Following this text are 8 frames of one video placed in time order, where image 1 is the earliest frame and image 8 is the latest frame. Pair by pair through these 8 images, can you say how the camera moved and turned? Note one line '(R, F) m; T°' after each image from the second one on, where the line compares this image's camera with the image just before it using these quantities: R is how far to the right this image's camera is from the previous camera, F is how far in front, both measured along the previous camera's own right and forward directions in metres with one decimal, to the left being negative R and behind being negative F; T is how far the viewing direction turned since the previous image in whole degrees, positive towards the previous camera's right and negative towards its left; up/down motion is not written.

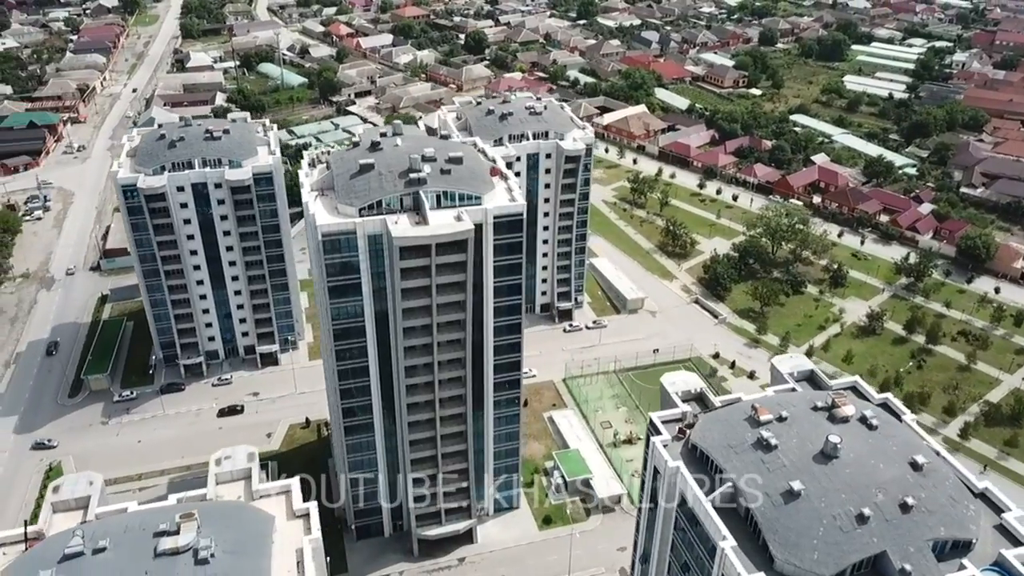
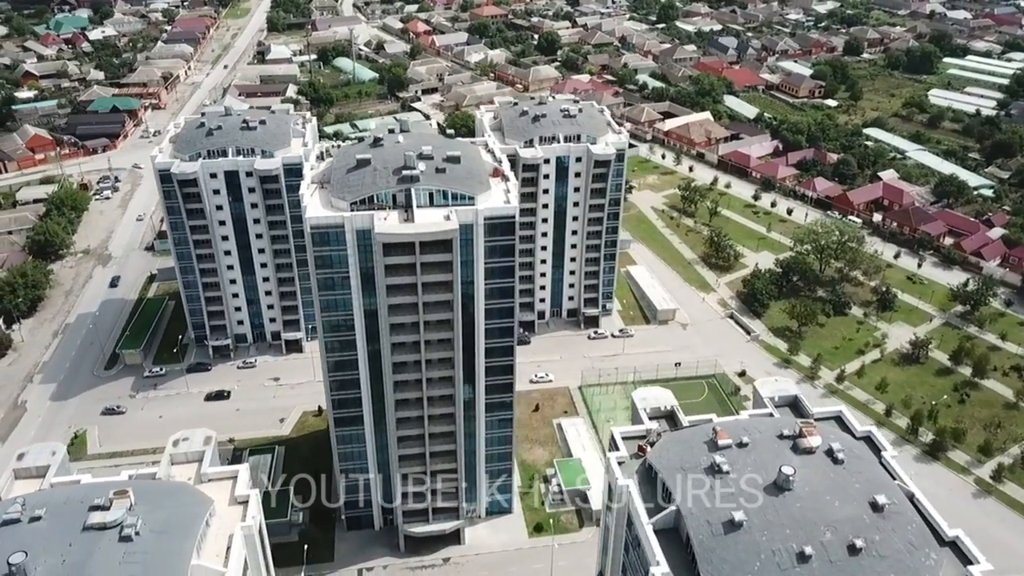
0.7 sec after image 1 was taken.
(+6.6, +1.0) m; -6°
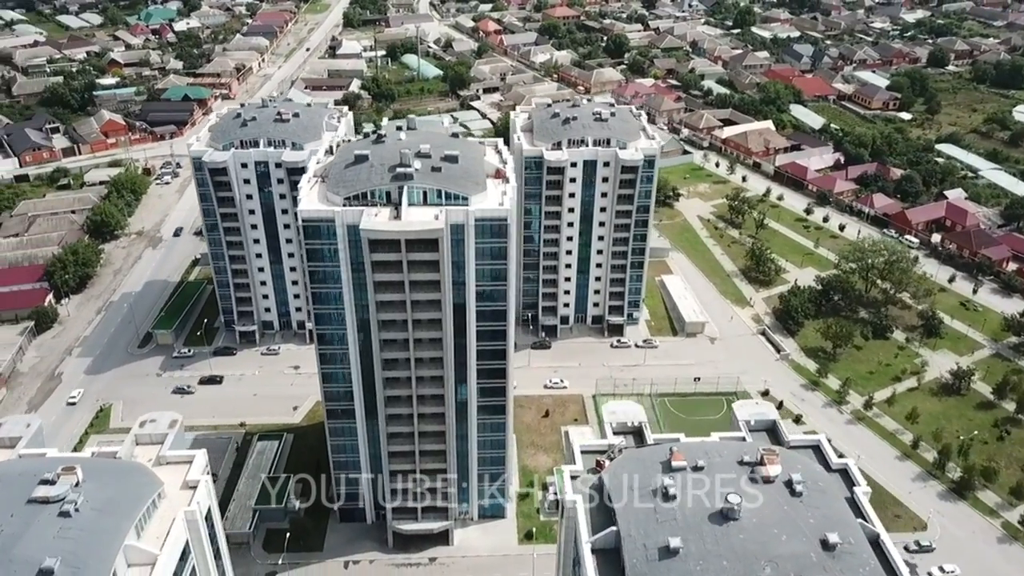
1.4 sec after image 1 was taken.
(+6.1, +1.0) m; -5°
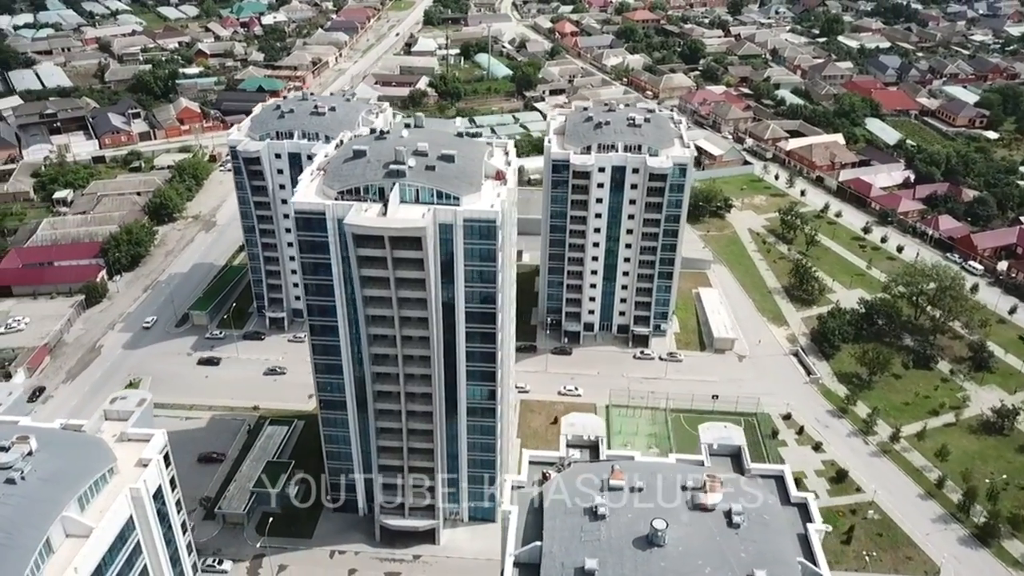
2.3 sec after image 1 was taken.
(+6.8, +1.0) m; -6°
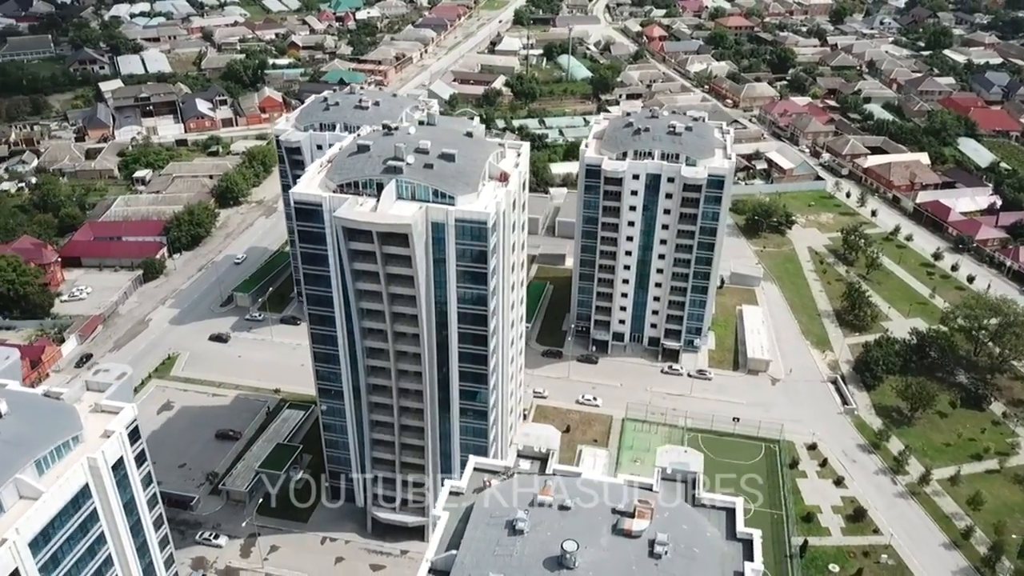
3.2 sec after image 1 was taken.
(+7.2, +1.1) m; -7°
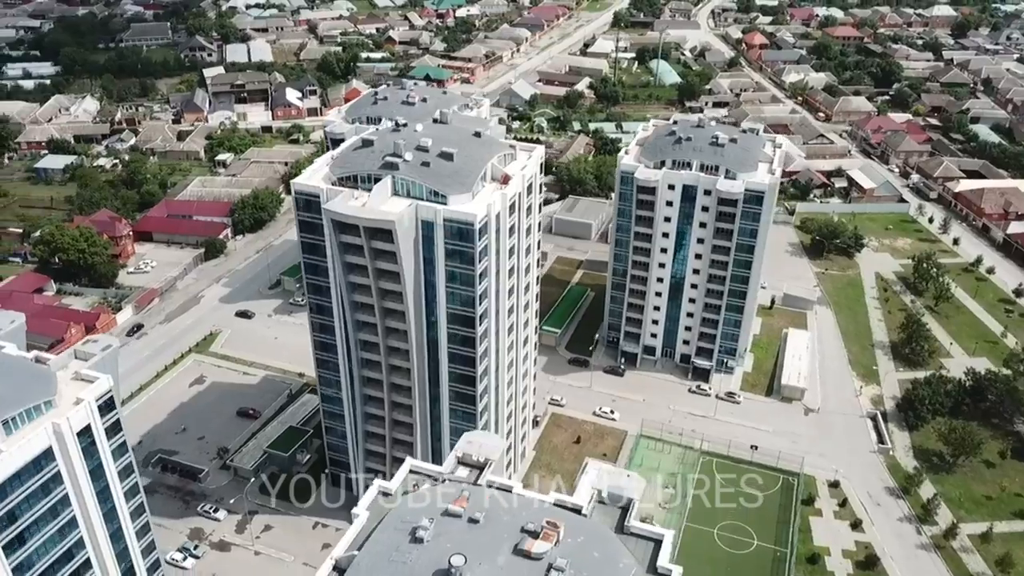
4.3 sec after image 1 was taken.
(+8.1, +1.4) m; -7°
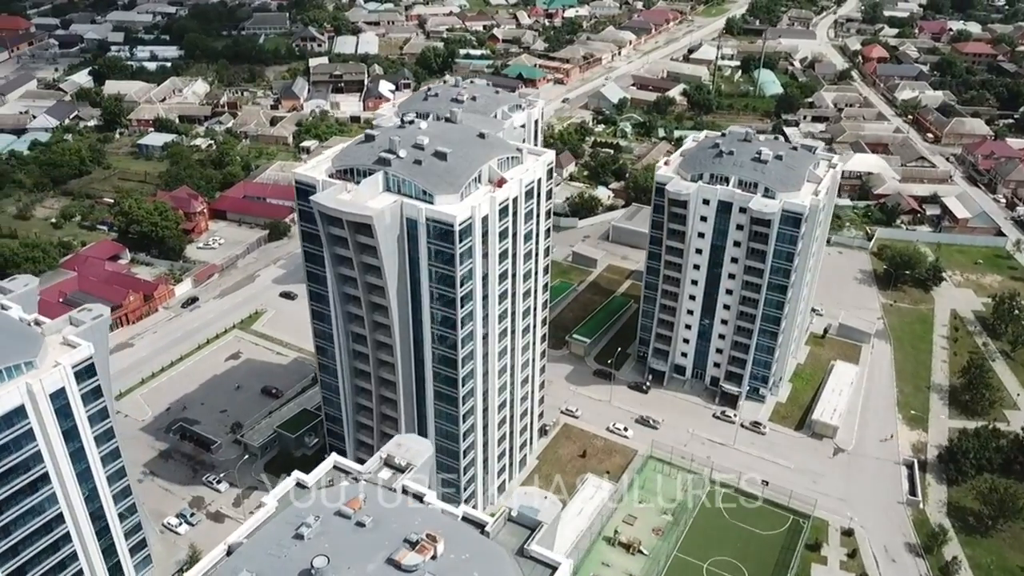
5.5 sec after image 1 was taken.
(+9.2, +1.6) m; -8°
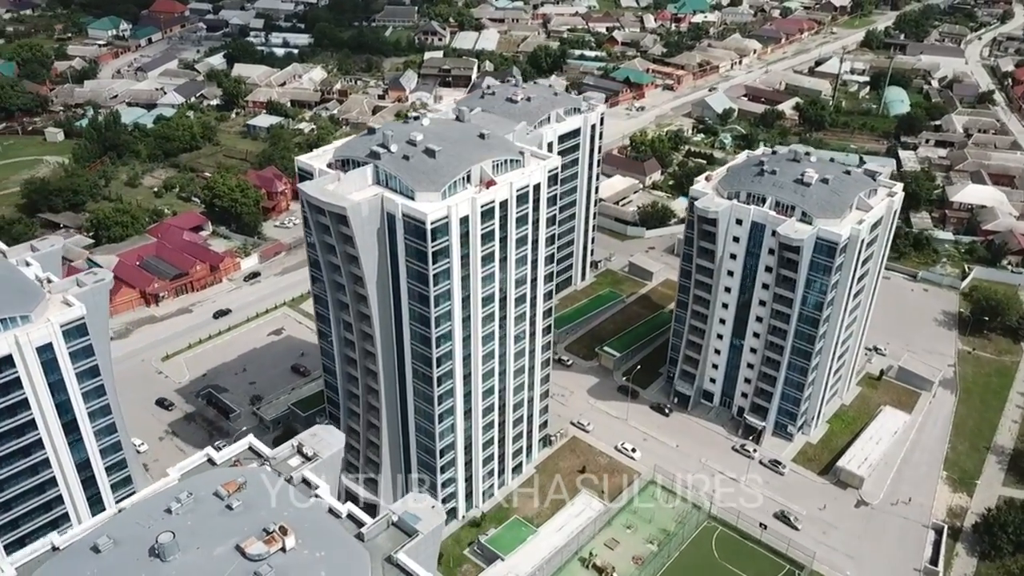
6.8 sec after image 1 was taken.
(+10.9, +1.9) m; -9°
